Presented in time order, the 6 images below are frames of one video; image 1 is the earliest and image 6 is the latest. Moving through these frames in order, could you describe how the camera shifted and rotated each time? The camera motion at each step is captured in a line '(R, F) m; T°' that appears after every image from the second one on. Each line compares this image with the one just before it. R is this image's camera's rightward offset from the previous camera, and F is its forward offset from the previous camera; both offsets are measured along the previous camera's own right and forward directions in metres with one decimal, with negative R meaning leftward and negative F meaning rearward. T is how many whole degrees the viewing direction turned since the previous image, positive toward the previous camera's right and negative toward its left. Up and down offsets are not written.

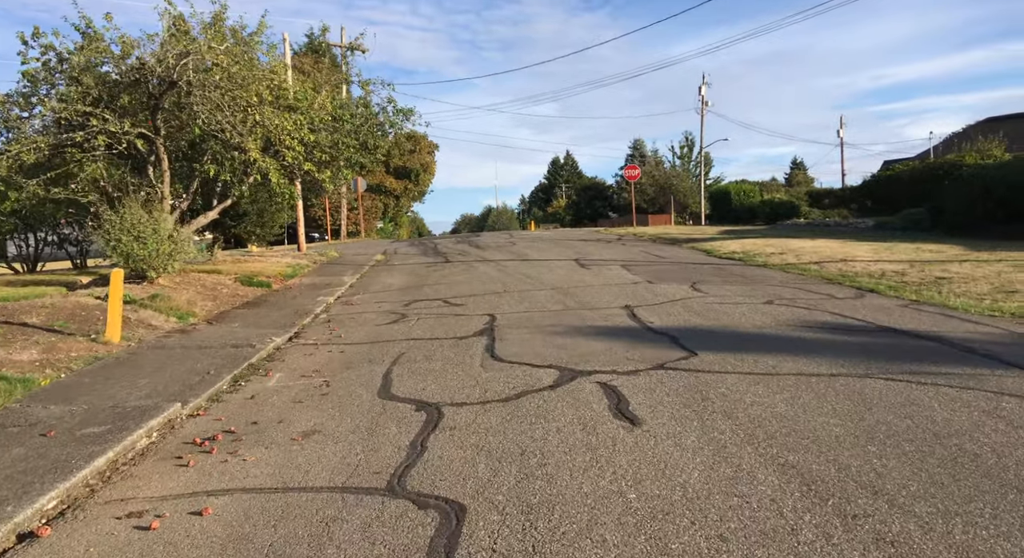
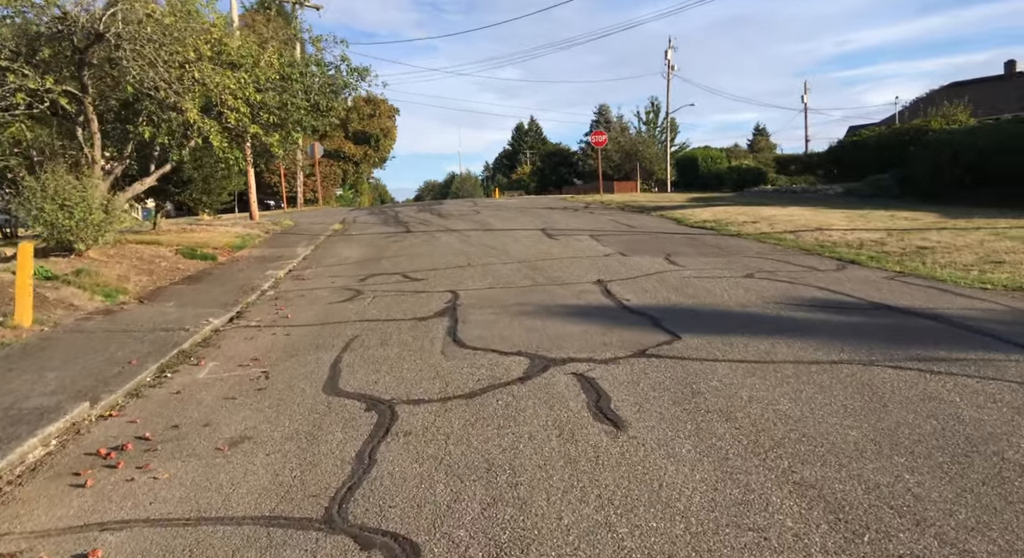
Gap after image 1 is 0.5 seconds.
(0.0, +0.8) m; +3°
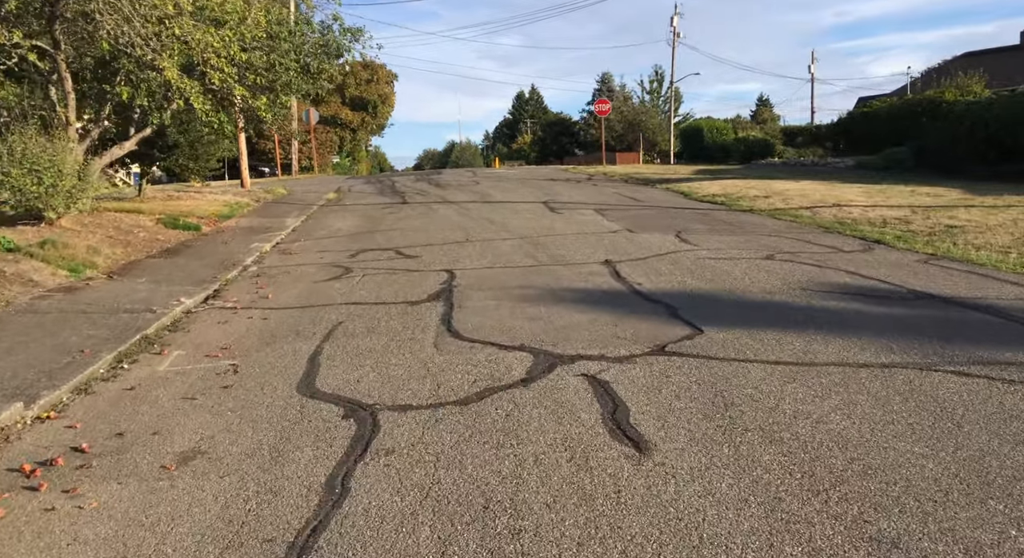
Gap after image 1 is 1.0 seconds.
(0.0, +0.8) m; 0°
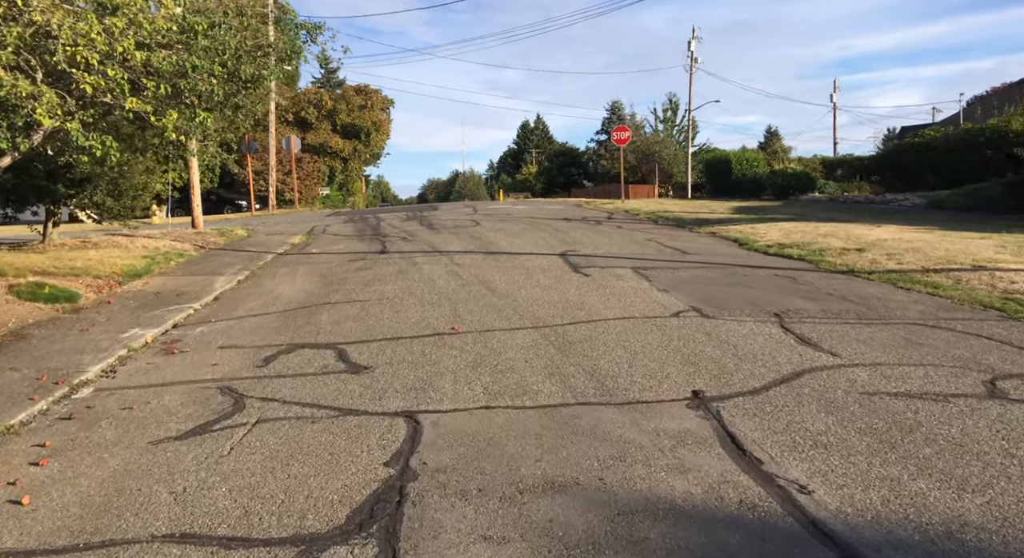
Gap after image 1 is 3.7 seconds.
(-0.1, +4.4) m; 0°
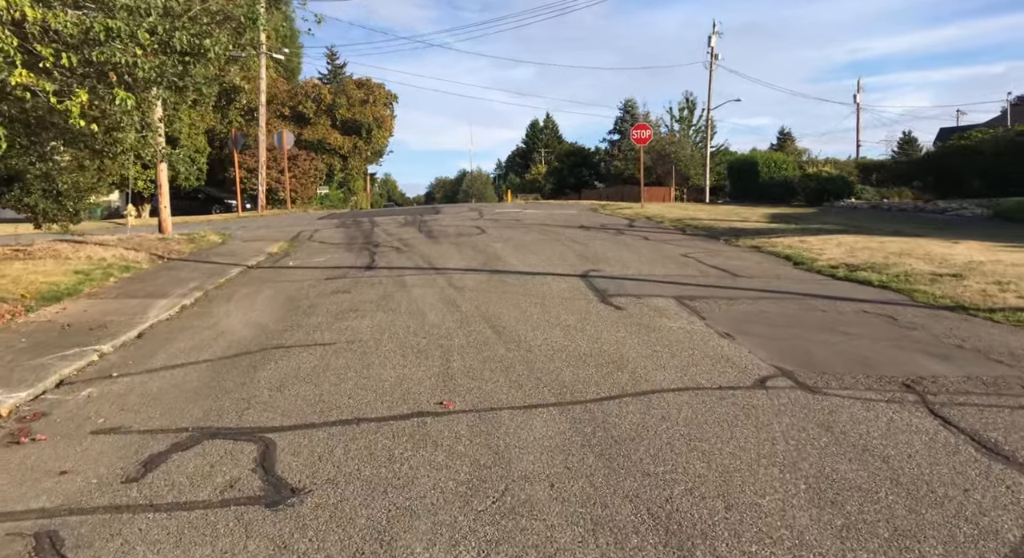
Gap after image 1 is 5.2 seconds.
(-0.1, +2.6) m; 0°
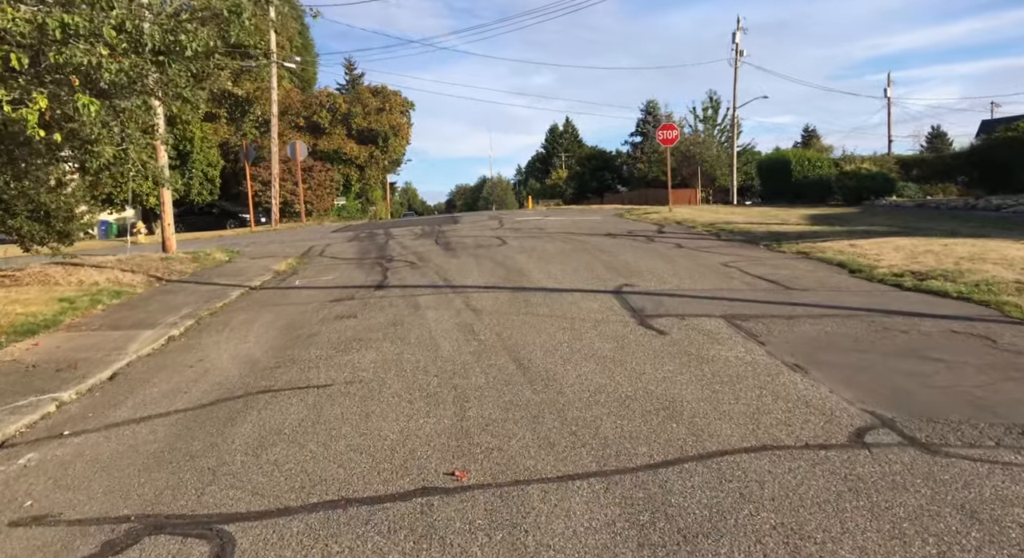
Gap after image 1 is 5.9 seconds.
(0.0, +1.2) m; -2°
